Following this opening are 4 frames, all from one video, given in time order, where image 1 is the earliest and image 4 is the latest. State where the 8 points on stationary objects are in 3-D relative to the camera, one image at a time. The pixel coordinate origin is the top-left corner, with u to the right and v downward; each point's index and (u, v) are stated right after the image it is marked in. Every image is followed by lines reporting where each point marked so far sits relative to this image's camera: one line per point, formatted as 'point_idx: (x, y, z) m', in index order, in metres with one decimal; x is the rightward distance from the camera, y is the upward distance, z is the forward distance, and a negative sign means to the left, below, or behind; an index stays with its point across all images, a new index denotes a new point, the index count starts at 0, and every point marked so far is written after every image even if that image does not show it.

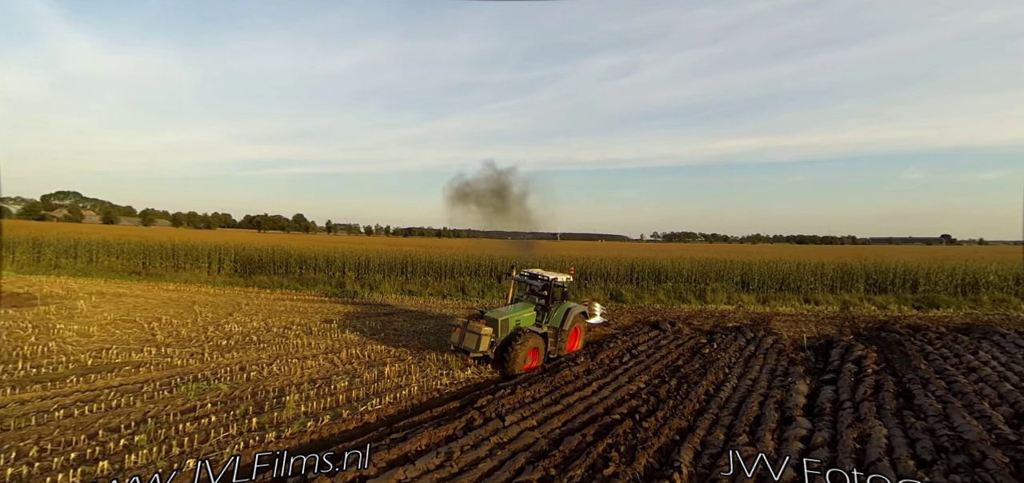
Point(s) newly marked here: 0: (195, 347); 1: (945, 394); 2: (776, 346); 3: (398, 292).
0: (-5.8, -1.9, +8.5) m
1: (+6.2, -2.2, +6.6) m
2: (+5.9, -2.3, +10.4) m
3: (-4.2, -1.9, +17.3) m
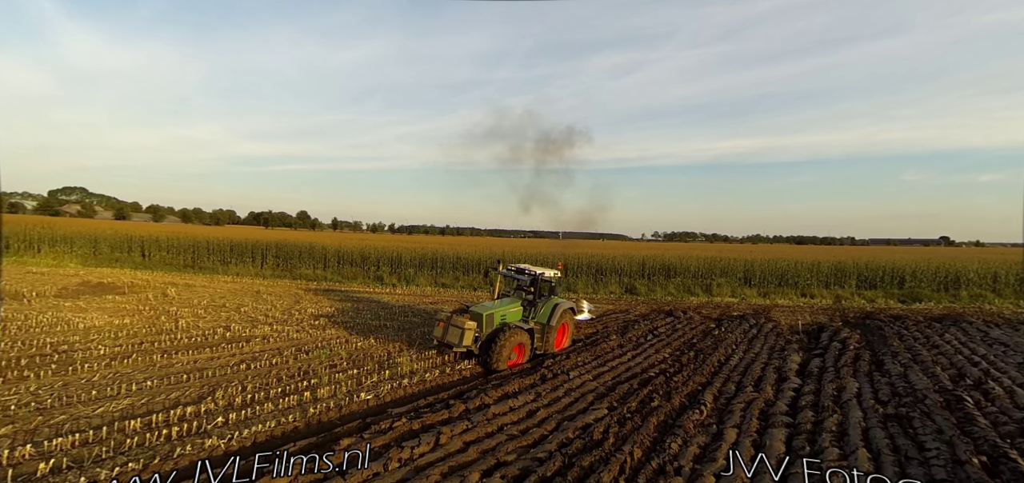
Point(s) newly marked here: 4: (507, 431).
0: (-4.8, -1.9, +10.2) m
1: (+7.1, -2.2, +8.3) m
2: (+6.9, -2.3, +12.1) m
3: (-3.3, -1.8, +19.0) m
4: (0.0, -2.1, +5.1) m
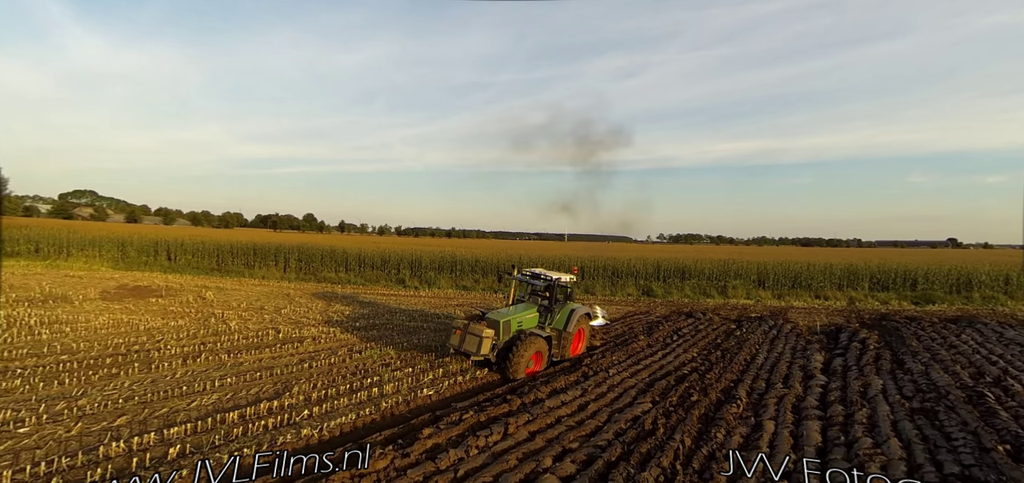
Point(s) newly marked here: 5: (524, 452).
0: (-4.1, -2.0, +10.7) m
1: (+7.9, -2.2, +8.7) m
2: (+7.7, -2.4, +12.5) m
3: (-2.5, -1.9, +19.5) m
4: (+0.6, -2.2, +5.5) m
5: (+0.1, -2.1, +4.7) m
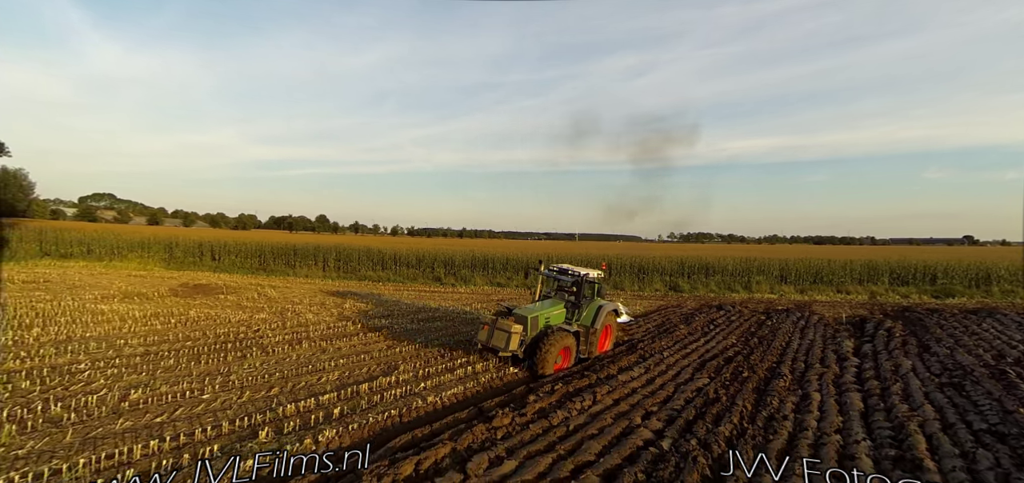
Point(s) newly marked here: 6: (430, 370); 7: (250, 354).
0: (-2.9, -1.9, +11.7) m
1: (+9.1, -2.1, +9.5) m
2: (+8.9, -2.3, +13.3) m
3: (-1.1, -1.9, +20.4) m
4: (+1.8, -2.1, +6.4) m
5: (+1.3, -2.1, +5.6) m
6: (-1.3, -2.0, +7.2) m
7: (-4.3, -1.8, +7.5) m
